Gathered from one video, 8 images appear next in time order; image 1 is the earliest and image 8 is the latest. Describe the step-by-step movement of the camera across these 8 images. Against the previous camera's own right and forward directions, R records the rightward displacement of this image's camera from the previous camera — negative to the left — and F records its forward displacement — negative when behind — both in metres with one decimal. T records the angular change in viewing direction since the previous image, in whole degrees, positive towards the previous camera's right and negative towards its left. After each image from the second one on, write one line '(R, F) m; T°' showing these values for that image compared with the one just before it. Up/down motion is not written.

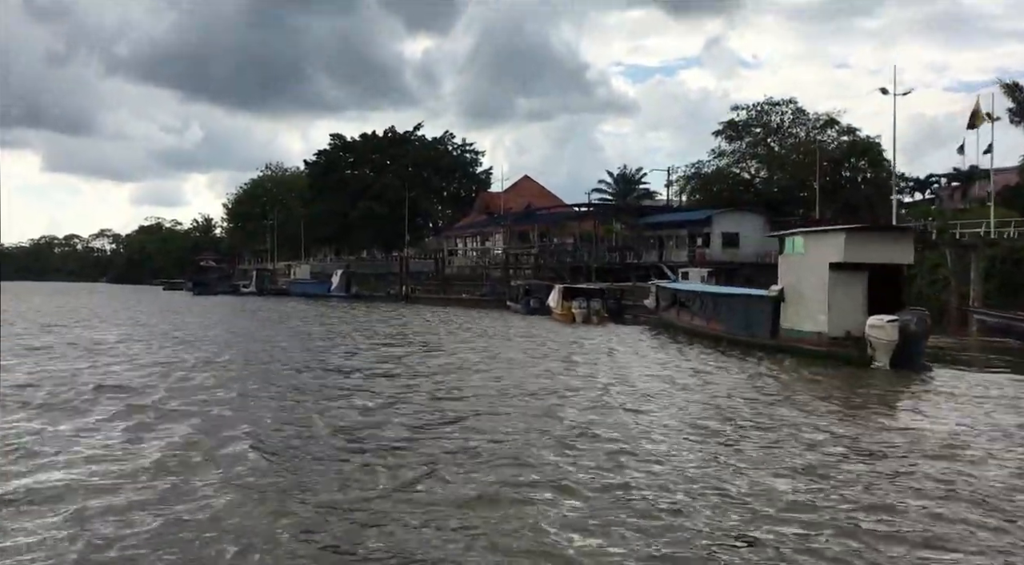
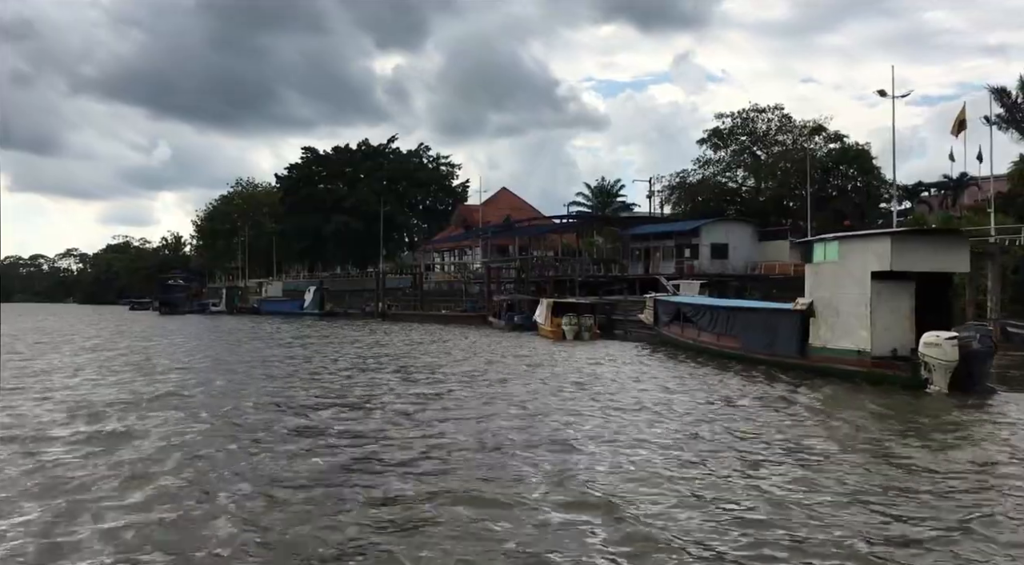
(-0.3, +1.8) m; +2°
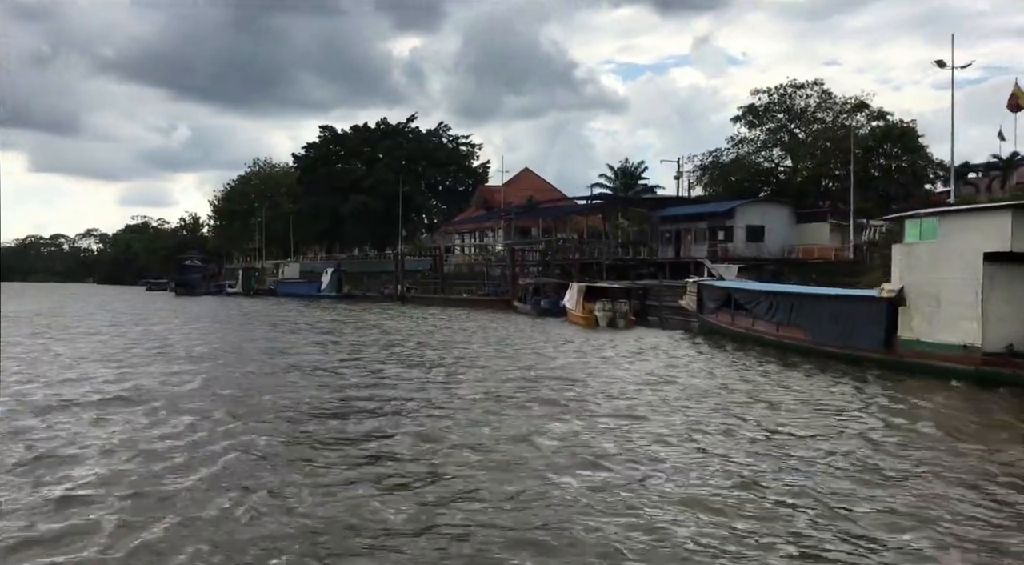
(-0.4, +1.6) m; -1°
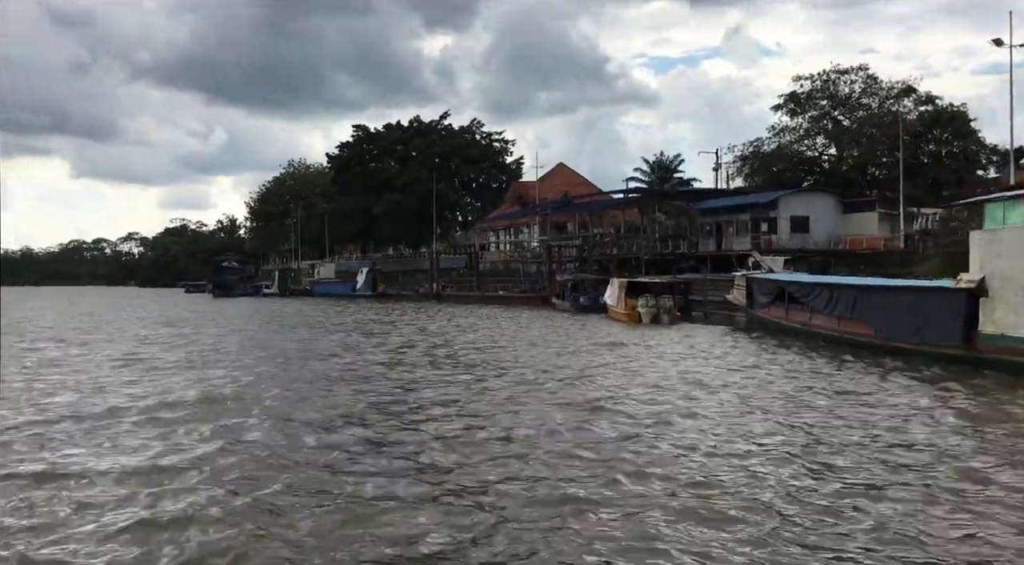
(-0.2, +0.7) m; -2°
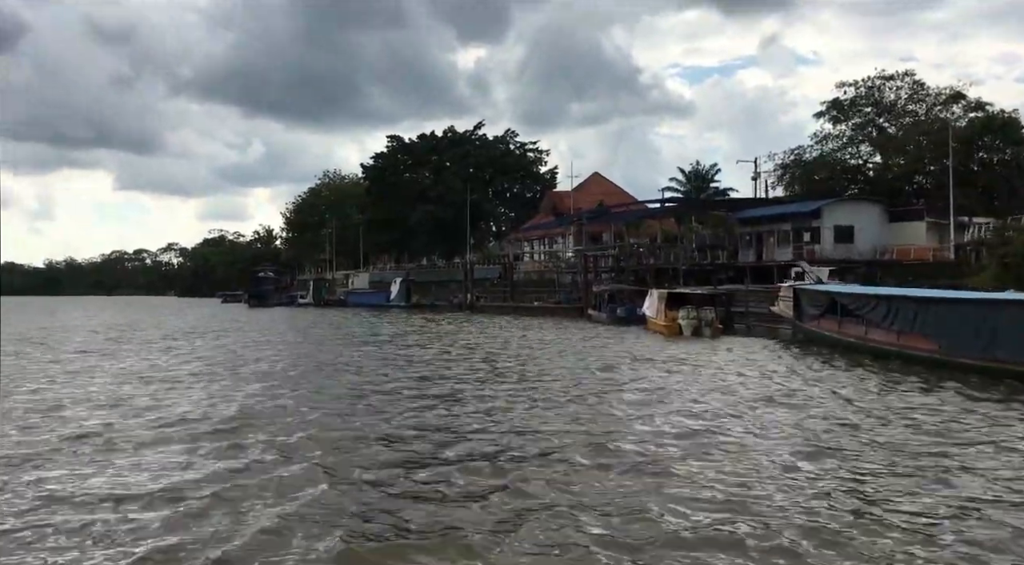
(-0.1, +0.5) m; -2°
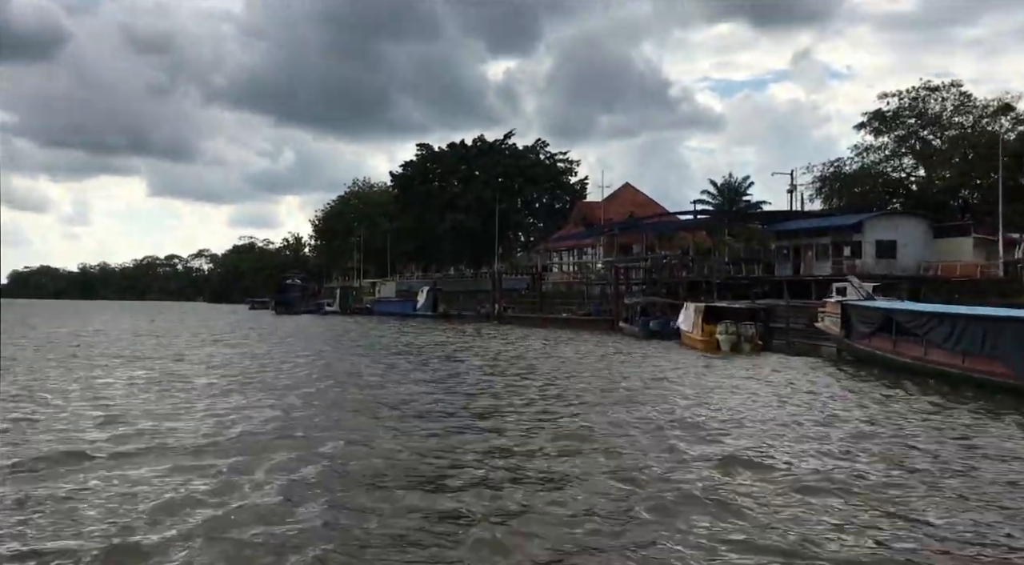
(-0.1, +0.8) m; -2°
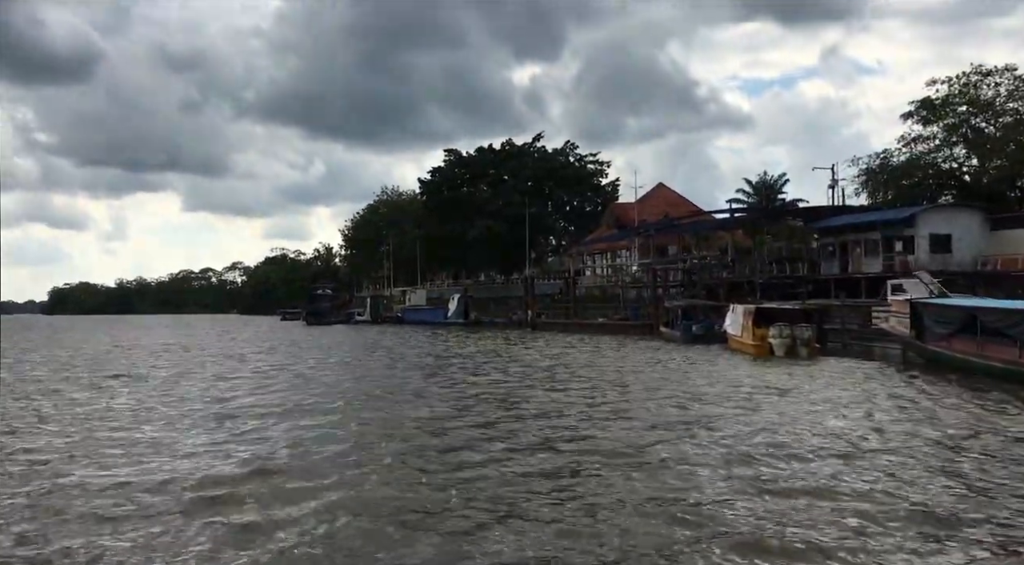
(-0.1, +1.2) m; -2°
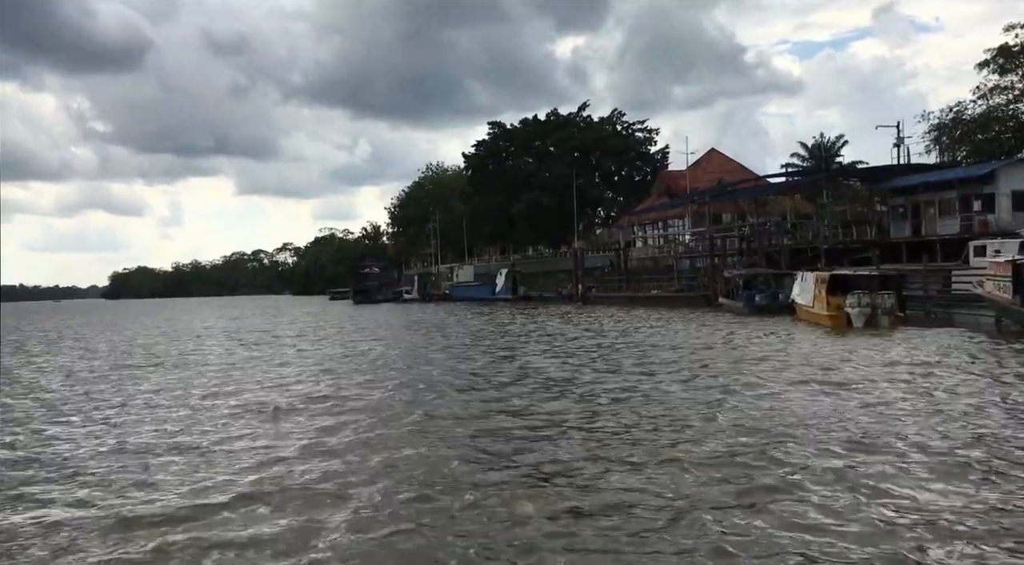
(-0.1, +1.2) m; -3°
